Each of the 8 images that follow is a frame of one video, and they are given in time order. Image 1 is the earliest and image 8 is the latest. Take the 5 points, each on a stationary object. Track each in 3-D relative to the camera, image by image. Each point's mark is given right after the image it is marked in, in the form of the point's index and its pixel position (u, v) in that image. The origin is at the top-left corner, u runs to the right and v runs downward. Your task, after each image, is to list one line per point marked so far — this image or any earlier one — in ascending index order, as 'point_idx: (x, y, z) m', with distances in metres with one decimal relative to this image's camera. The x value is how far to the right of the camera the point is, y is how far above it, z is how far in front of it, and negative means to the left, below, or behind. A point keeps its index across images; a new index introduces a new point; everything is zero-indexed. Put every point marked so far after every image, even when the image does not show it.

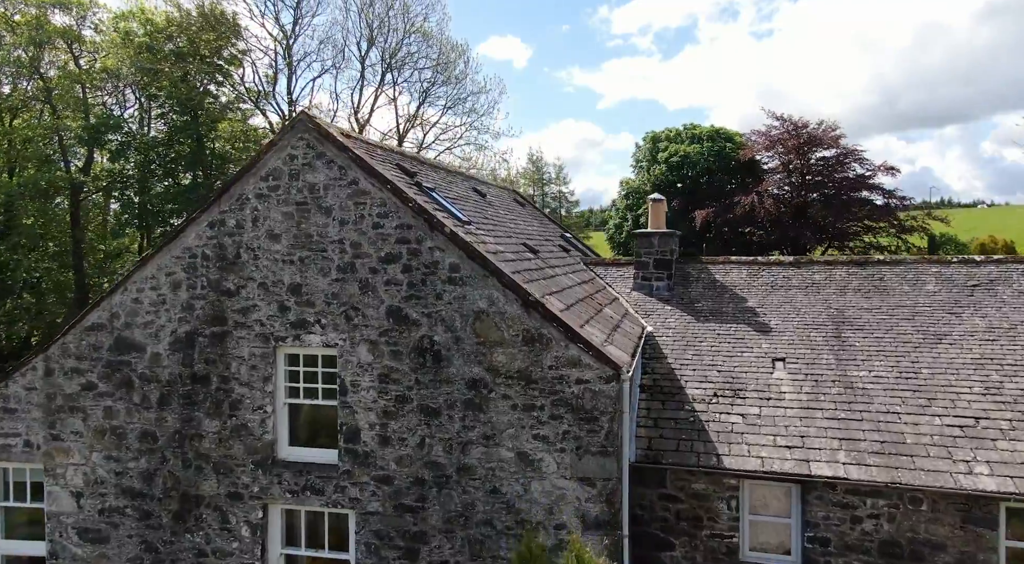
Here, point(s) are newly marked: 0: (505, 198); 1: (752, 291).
0: (-0.2, +1.7, +14.9) m
1: (+3.9, -0.2, +11.9) m
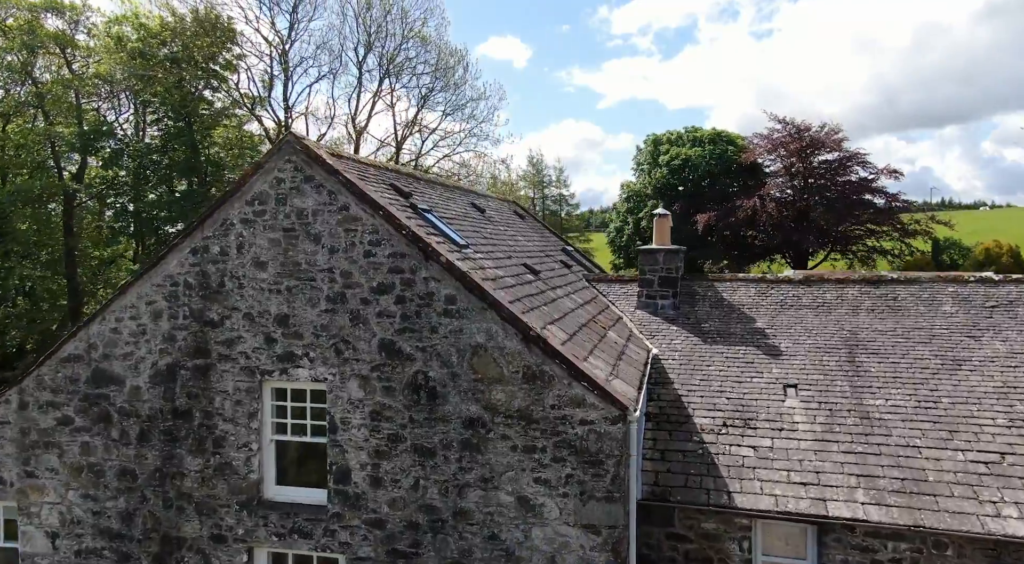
0: (-0.2, +1.4, +14.5) m
1: (+3.9, -0.5, +11.4) m
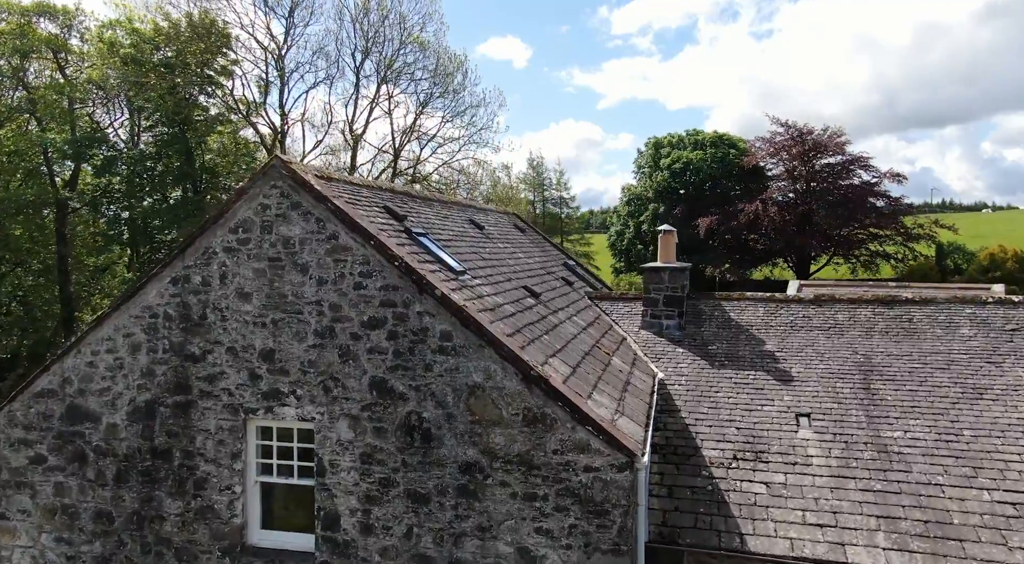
0: (-0.2, +1.1, +14.1) m
1: (+3.9, -0.8, +11.0) m
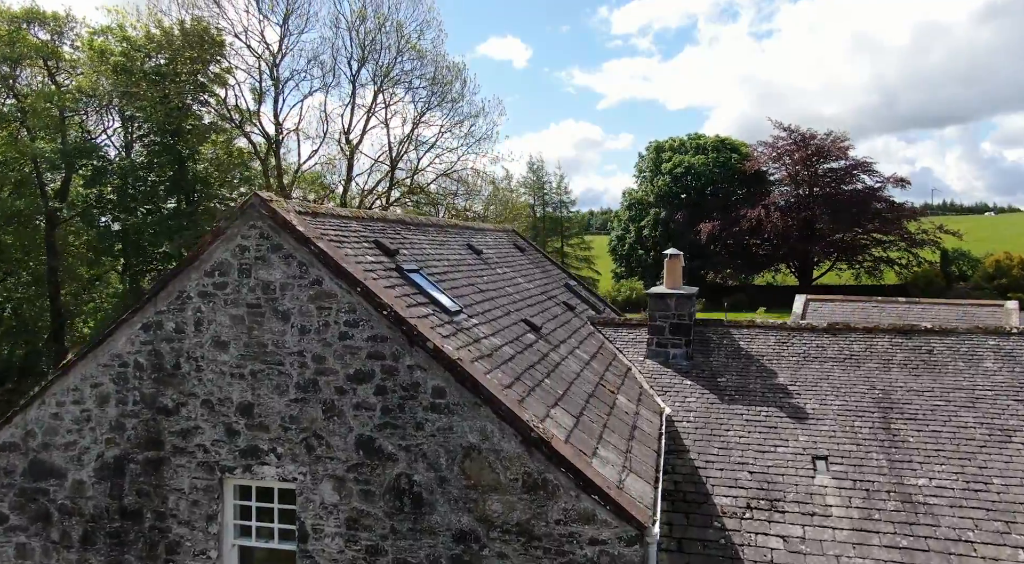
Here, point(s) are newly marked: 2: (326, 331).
0: (-0.2, +0.7, +13.6) m
1: (+3.9, -1.2, +10.5) m
2: (-1.5, -0.4, +6.1) m
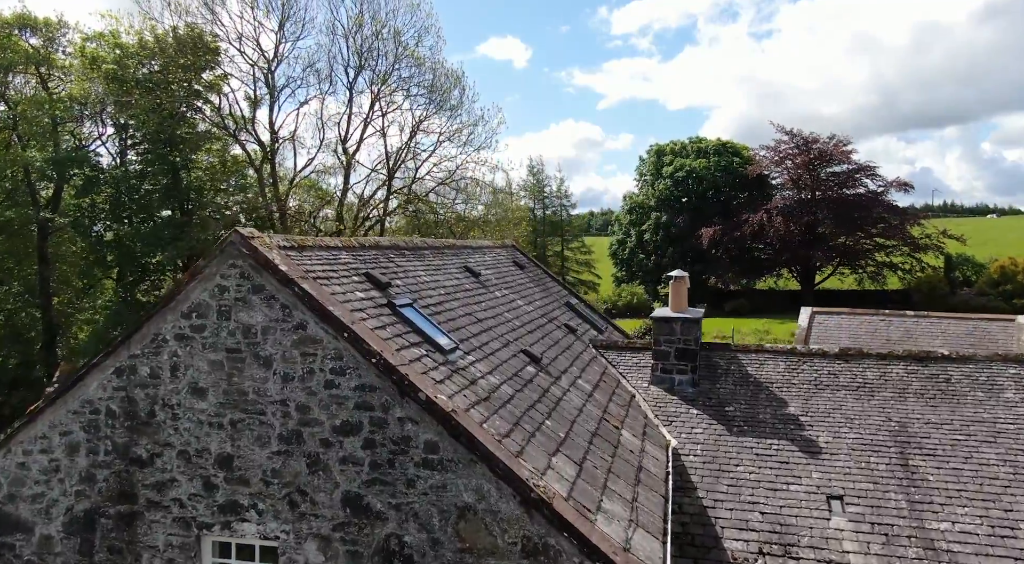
0: (-0.2, +0.4, +13.1) m
1: (+3.9, -1.5, +10.1) m
2: (-1.6, -0.7, +5.6) m
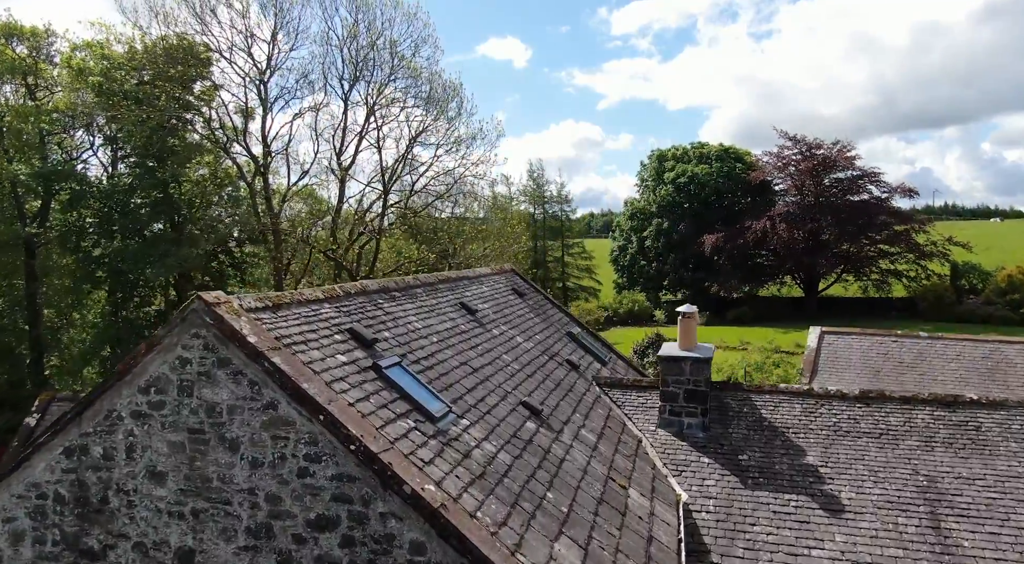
0: (-0.2, -0.1, +12.5) m
1: (+3.8, -2.0, +9.4) m
2: (-1.6, -1.2, +5.0) m
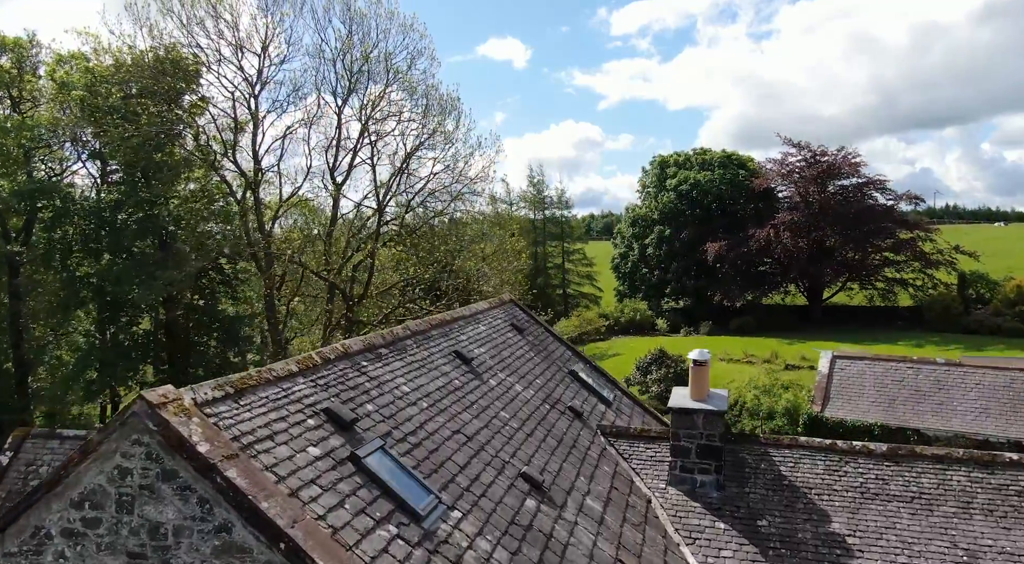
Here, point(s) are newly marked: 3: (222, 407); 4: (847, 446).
0: (-0.2, -0.7, +11.7) m
1: (+3.8, -2.6, +8.6) m
2: (-1.6, -1.8, +4.2) m
3: (-2.0, -0.8, +4.9) m
4: (+4.3, -2.1, +9.3) m
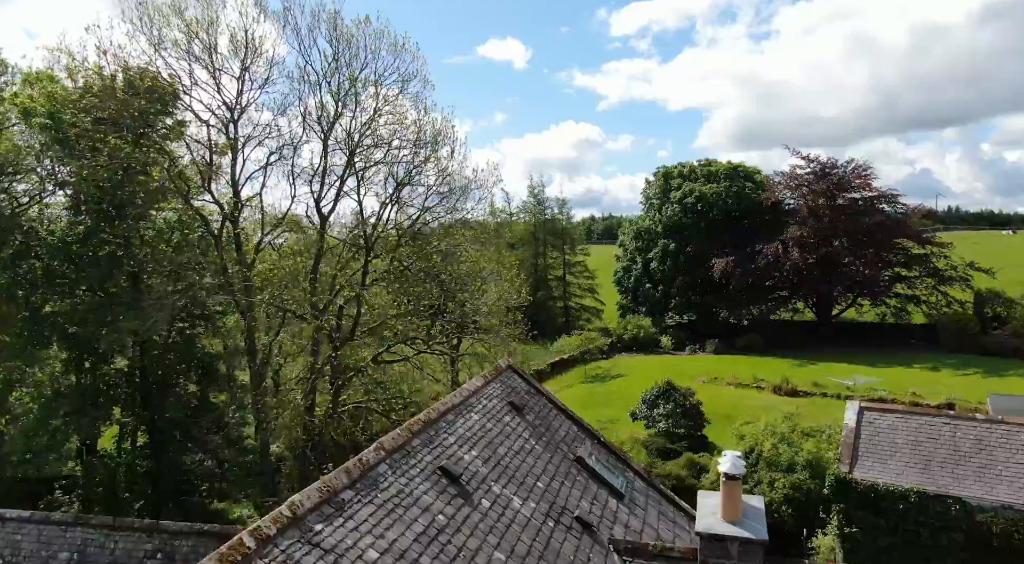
0: (-0.3, -1.8, +10.1) m
1: (+3.8, -3.7, +7.1) m
2: (-1.6, -2.9, +2.7) m
3: (-2.0, -1.9, +3.4) m
4: (+4.2, -3.1, +7.7) m
